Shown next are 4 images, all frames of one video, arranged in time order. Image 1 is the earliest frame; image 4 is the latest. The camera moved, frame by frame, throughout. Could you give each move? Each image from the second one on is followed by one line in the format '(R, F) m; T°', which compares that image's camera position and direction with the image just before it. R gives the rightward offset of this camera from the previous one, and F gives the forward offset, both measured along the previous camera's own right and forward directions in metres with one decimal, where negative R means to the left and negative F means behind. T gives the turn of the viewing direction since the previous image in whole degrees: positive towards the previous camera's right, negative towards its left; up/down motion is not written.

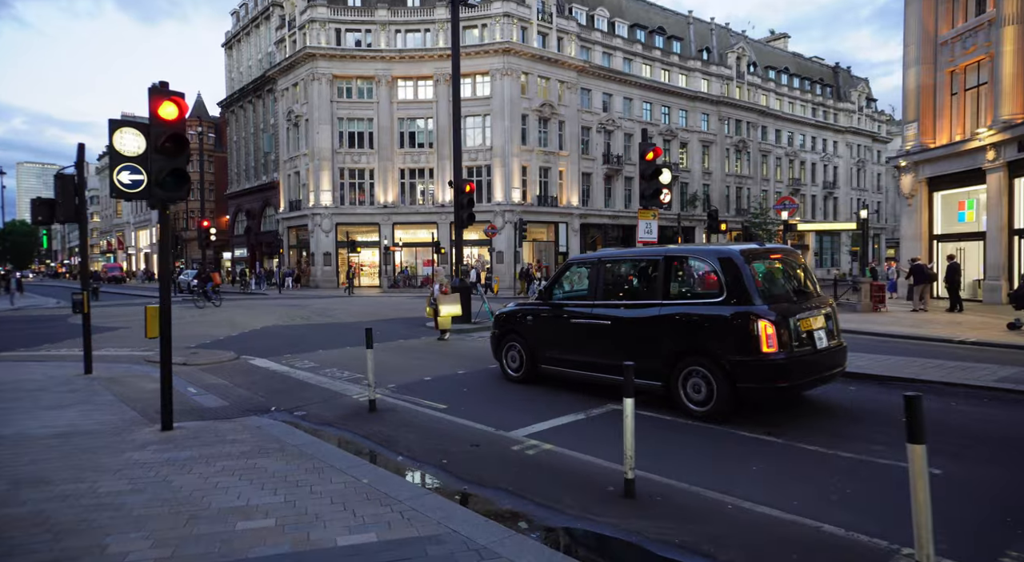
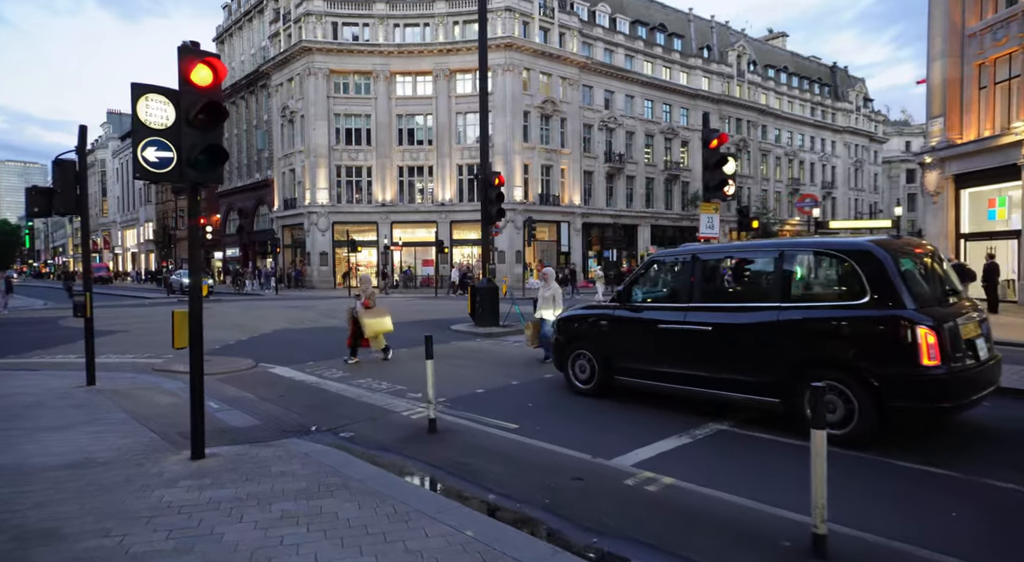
(-1.1, +1.2) m; +1°
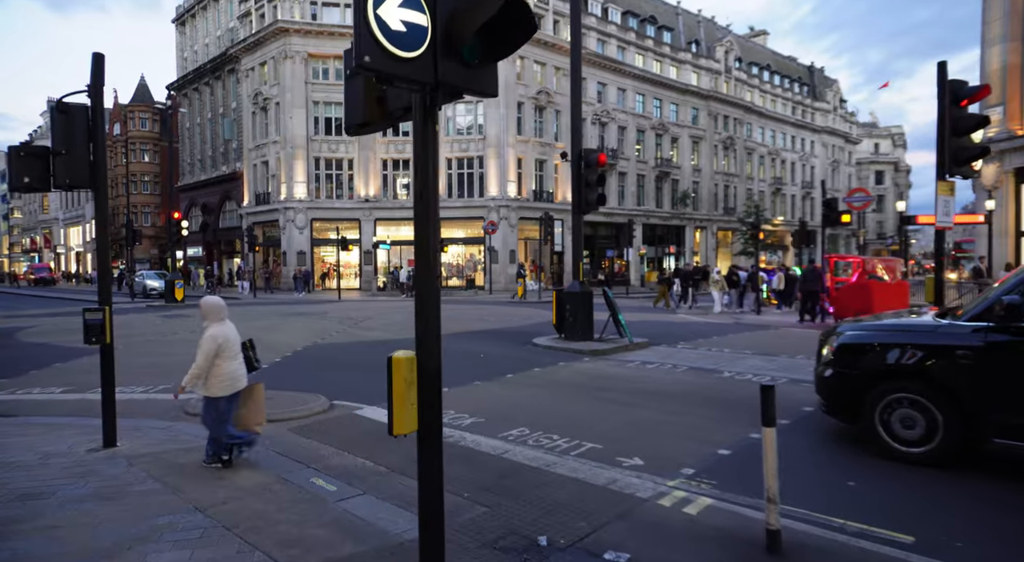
(-2.9, +3.1) m; +4°
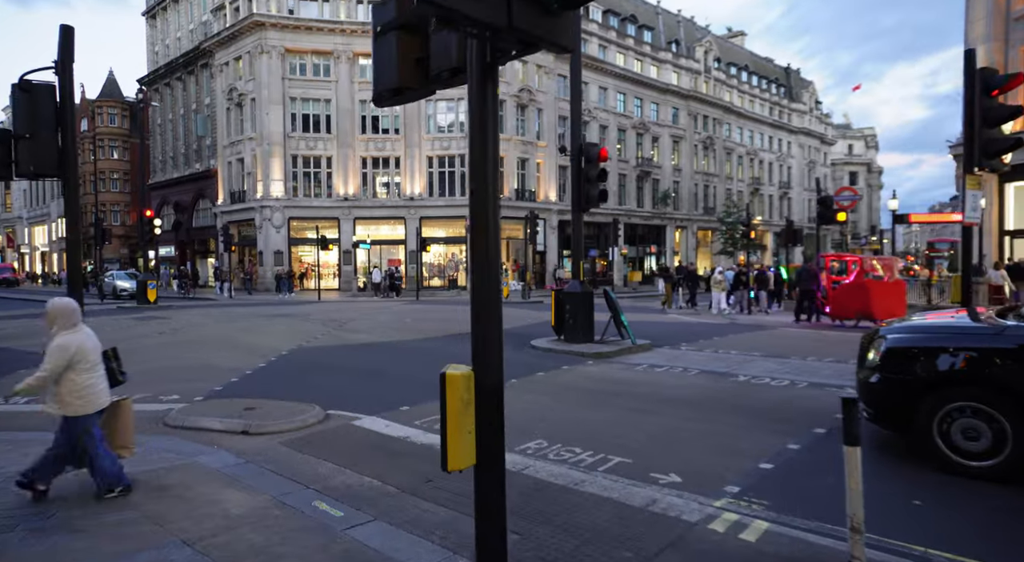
(-0.4, +0.6) m; +2°
